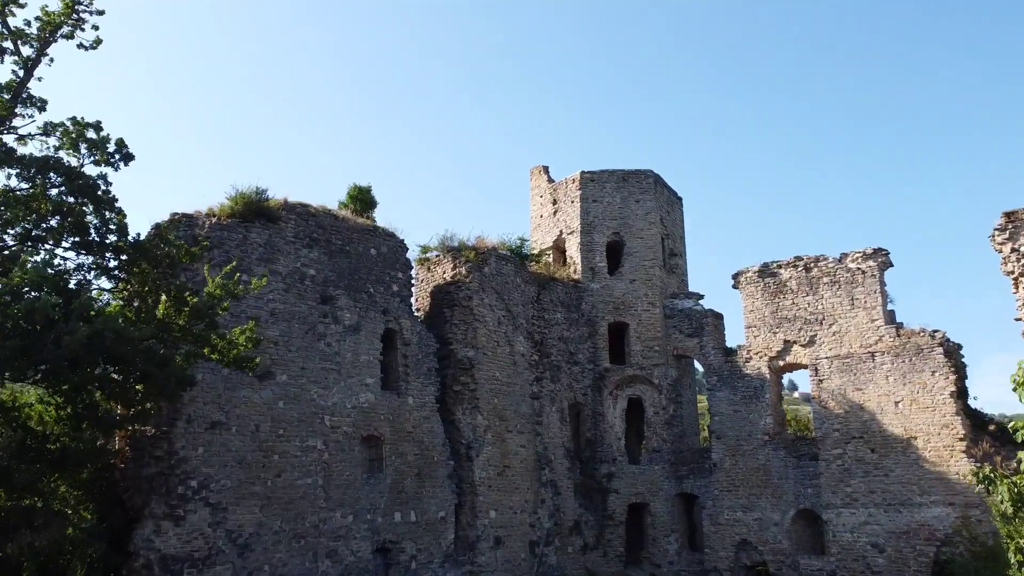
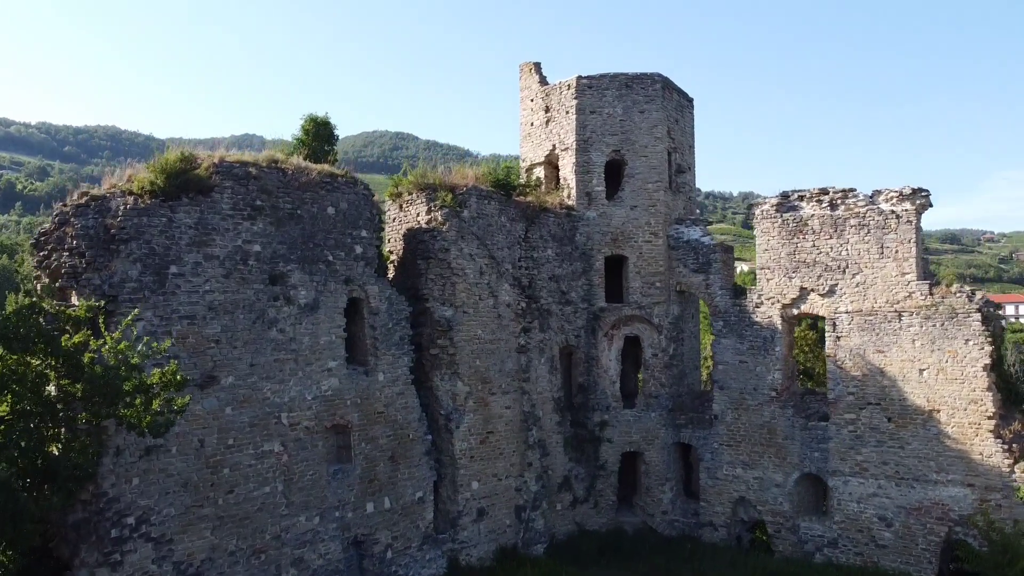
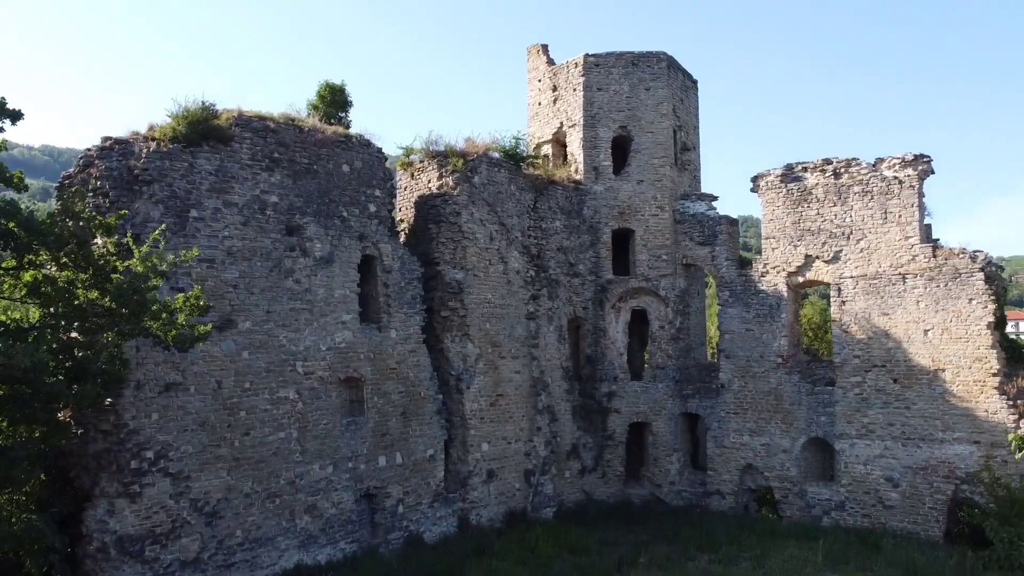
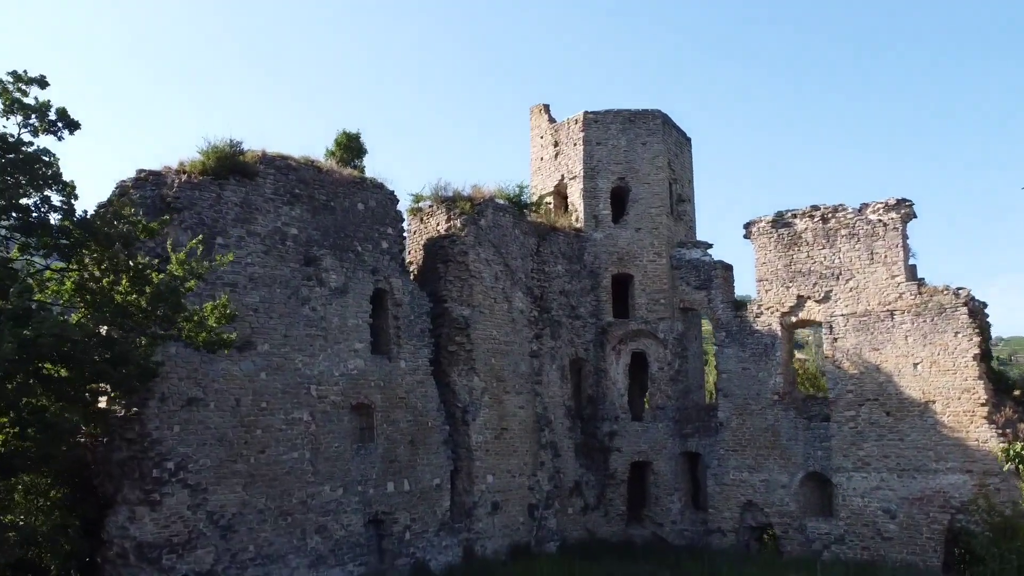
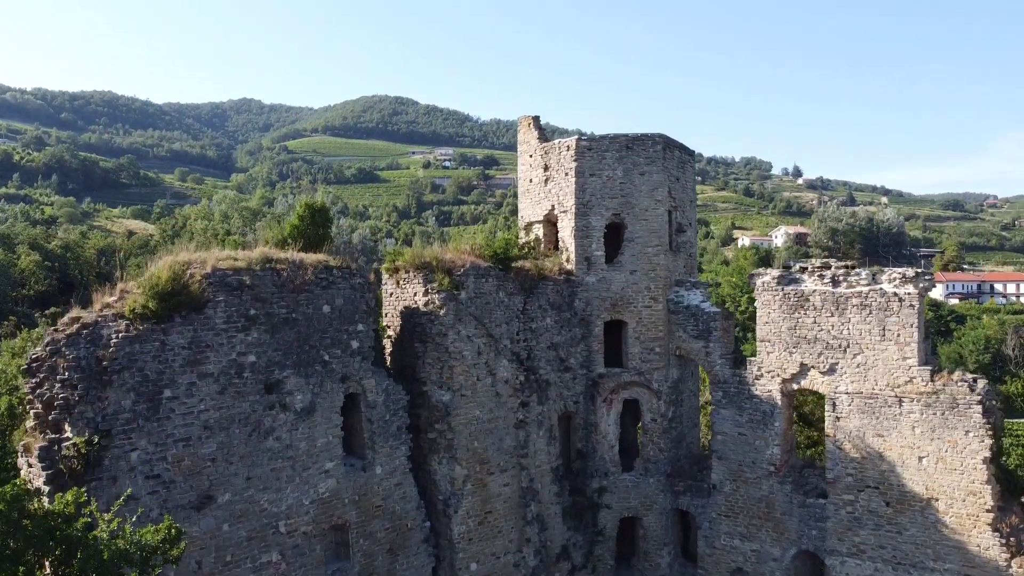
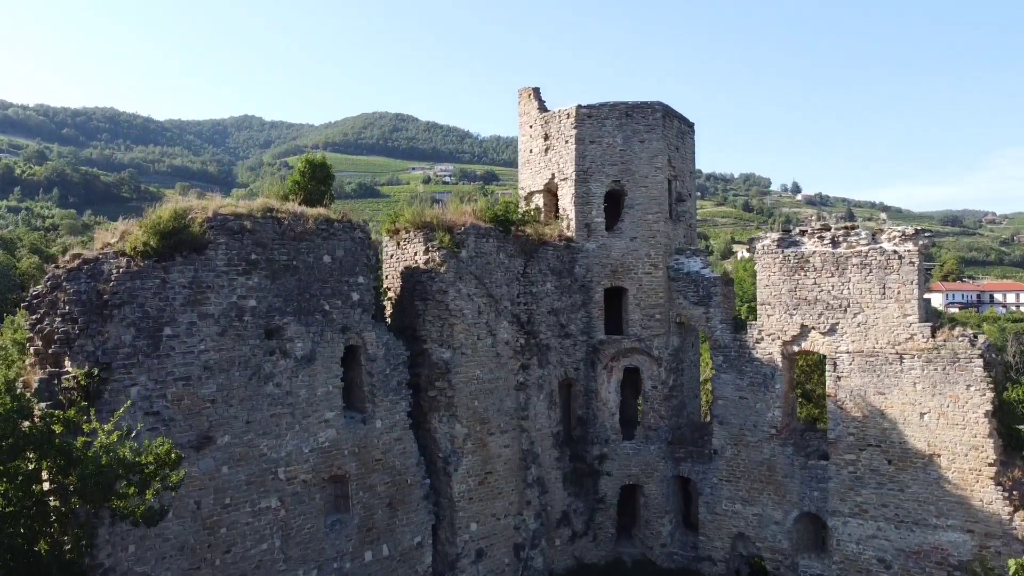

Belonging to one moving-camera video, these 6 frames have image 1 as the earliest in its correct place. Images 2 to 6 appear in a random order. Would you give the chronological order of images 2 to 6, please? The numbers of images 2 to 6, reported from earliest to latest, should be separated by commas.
4, 3, 2, 6, 5
